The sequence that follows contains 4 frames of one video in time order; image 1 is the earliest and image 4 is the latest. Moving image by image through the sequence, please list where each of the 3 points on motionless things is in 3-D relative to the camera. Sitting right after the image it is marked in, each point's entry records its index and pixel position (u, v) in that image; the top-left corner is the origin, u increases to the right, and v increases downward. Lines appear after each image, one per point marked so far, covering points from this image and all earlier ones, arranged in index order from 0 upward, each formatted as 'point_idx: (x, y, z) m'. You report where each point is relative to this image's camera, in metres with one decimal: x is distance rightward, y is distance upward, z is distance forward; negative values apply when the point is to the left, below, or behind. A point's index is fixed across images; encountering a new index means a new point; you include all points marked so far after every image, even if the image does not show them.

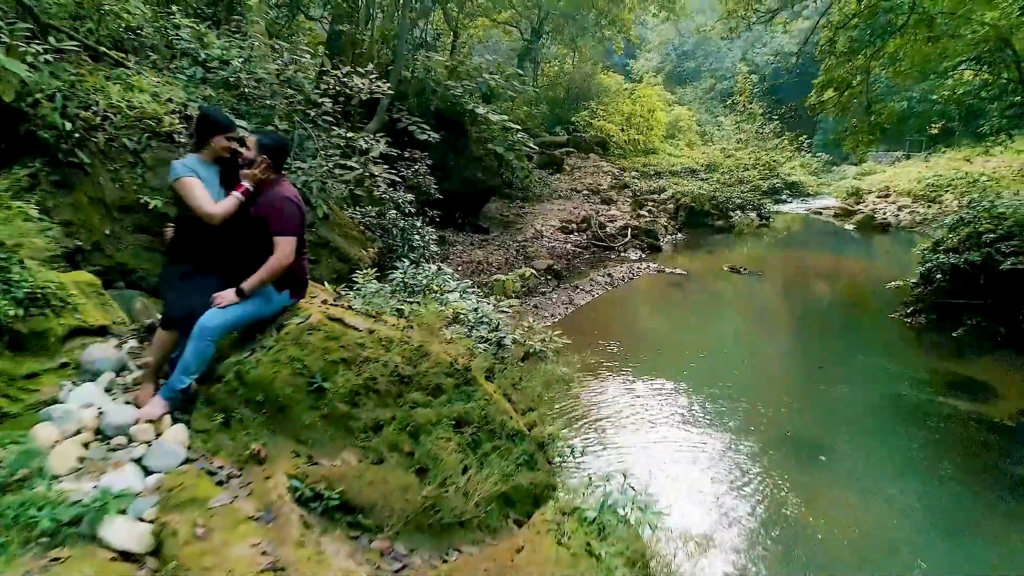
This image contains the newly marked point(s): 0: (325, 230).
0: (-1.1, +0.4, +4.8) m
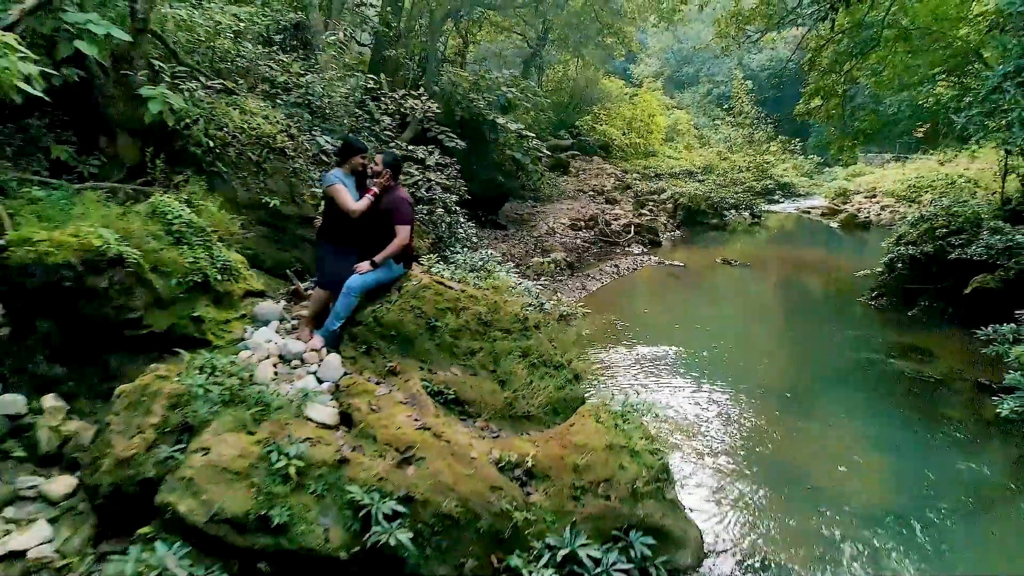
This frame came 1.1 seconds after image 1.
0: (-0.9, +0.5, +5.9) m
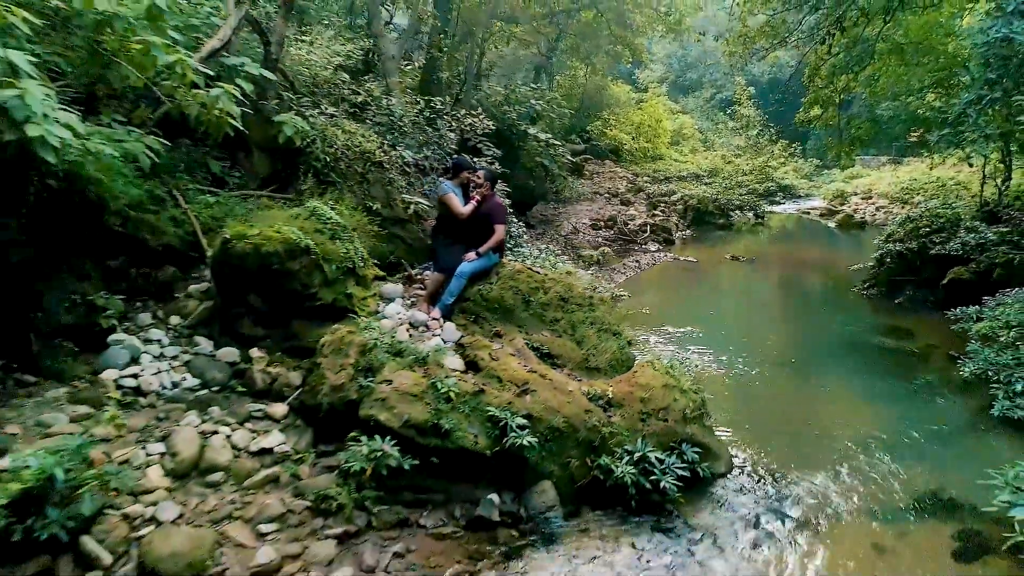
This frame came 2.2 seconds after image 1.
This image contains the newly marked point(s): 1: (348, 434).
0: (-0.5, +0.6, +7.1) m
1: (-0.8, -0.7, +3.8) m
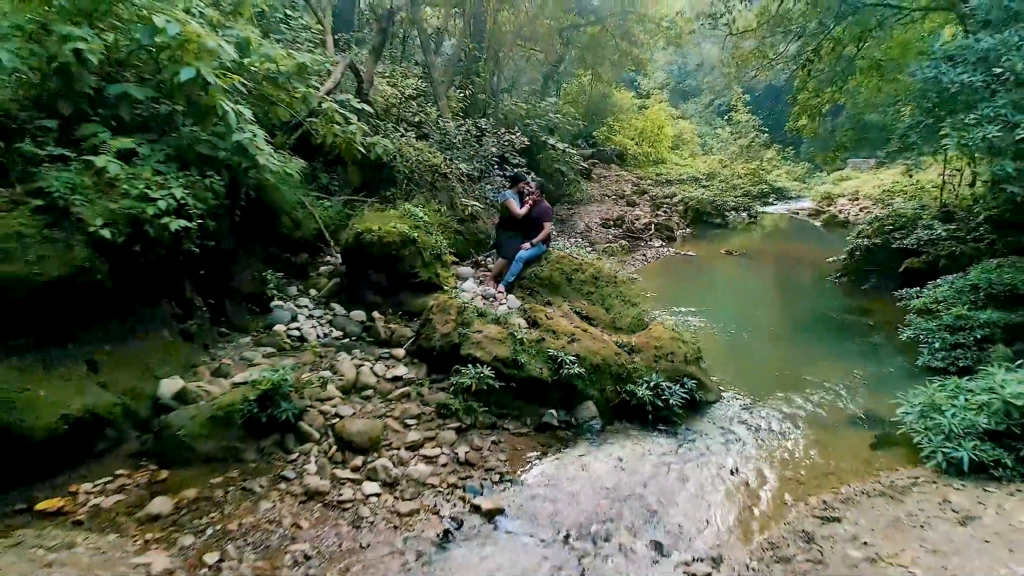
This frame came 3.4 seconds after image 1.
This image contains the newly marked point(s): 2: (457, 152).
0: (-0.1, +0.7, +8.8) m
1: (-0.4, -0.6, +5.5) m
2: (-0.6, +1.6, +9.0) m
